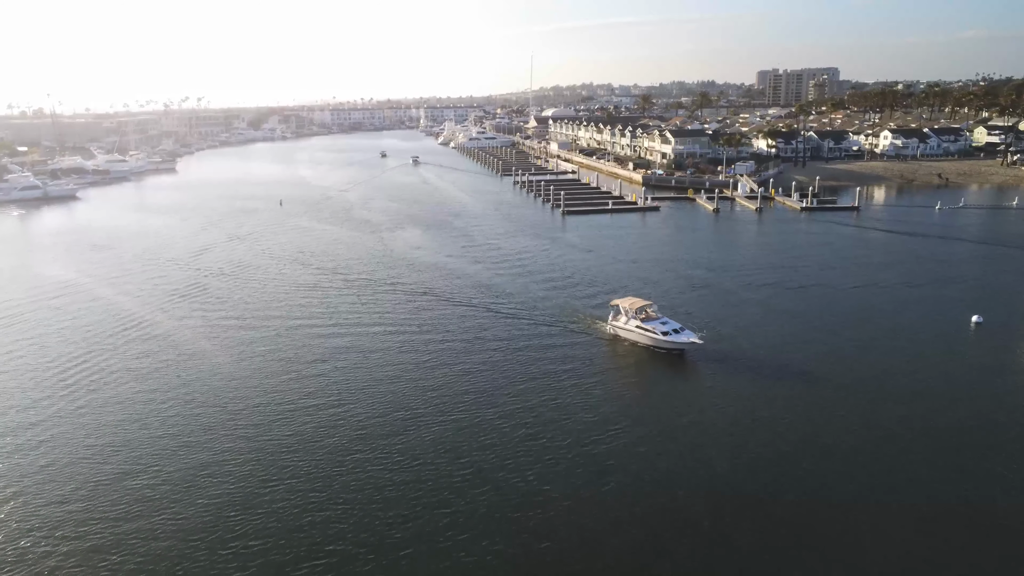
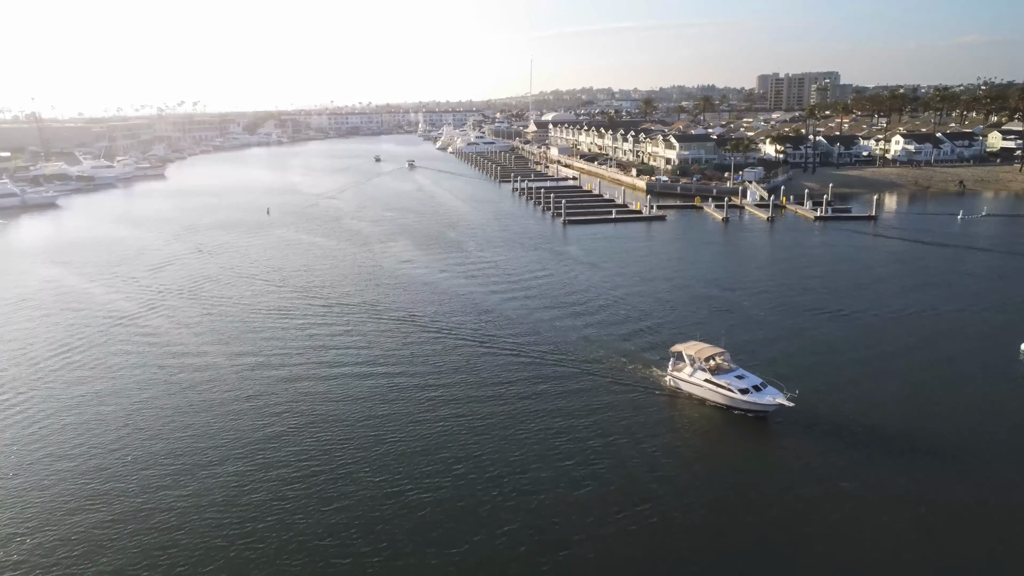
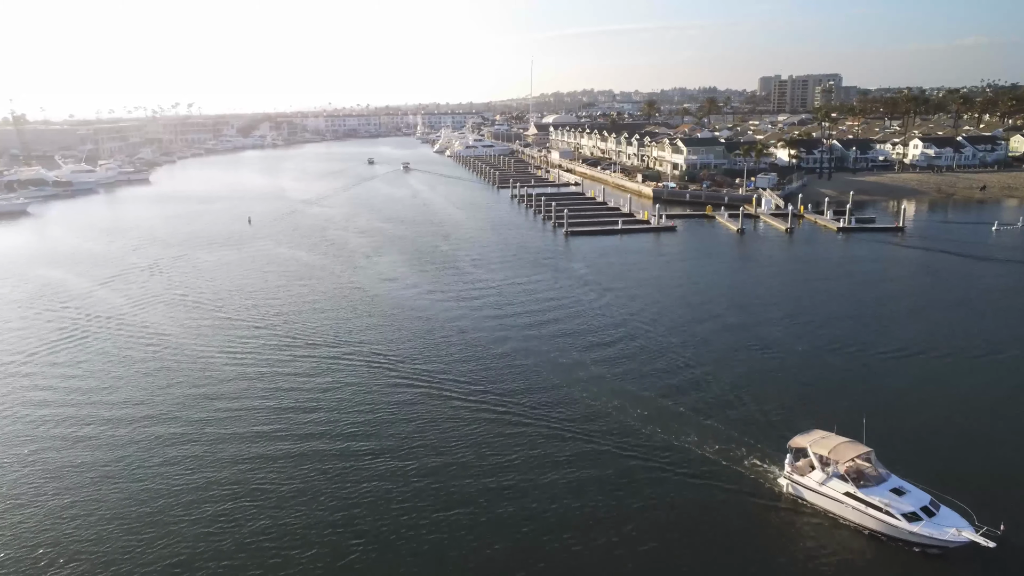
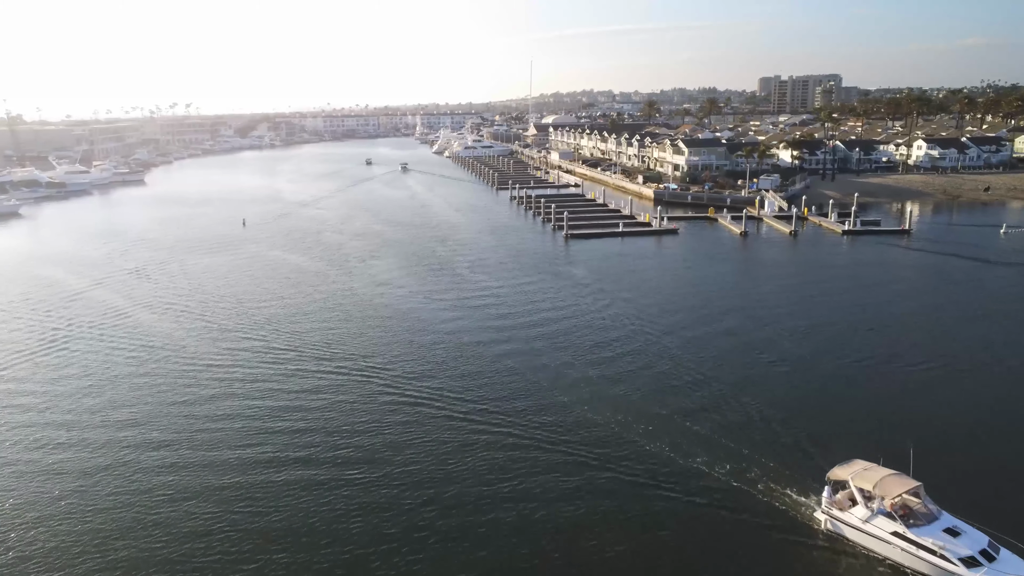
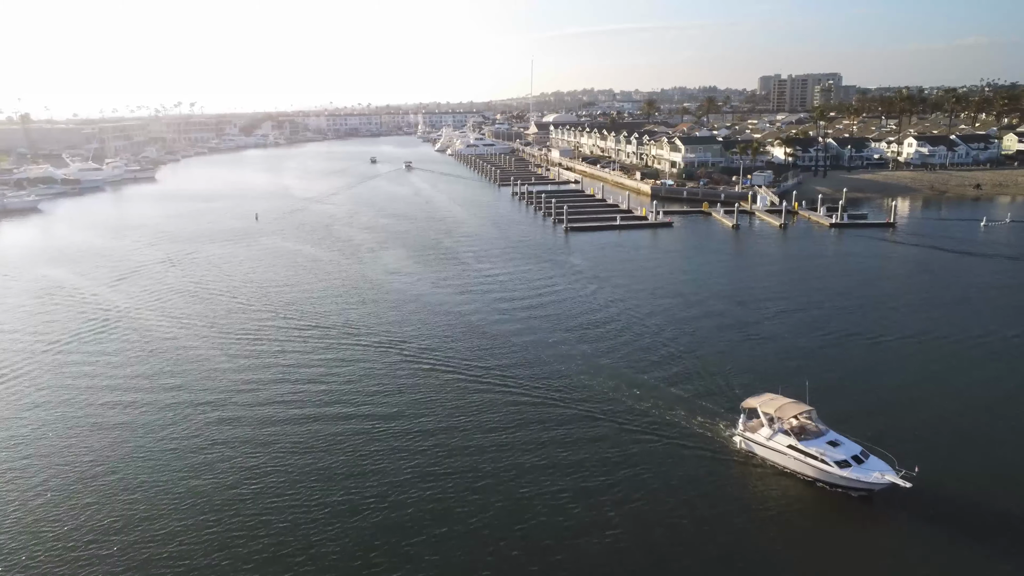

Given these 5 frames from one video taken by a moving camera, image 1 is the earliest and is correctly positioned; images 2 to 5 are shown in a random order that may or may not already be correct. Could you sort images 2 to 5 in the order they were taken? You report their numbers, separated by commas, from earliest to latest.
2, 5, 3, 4
